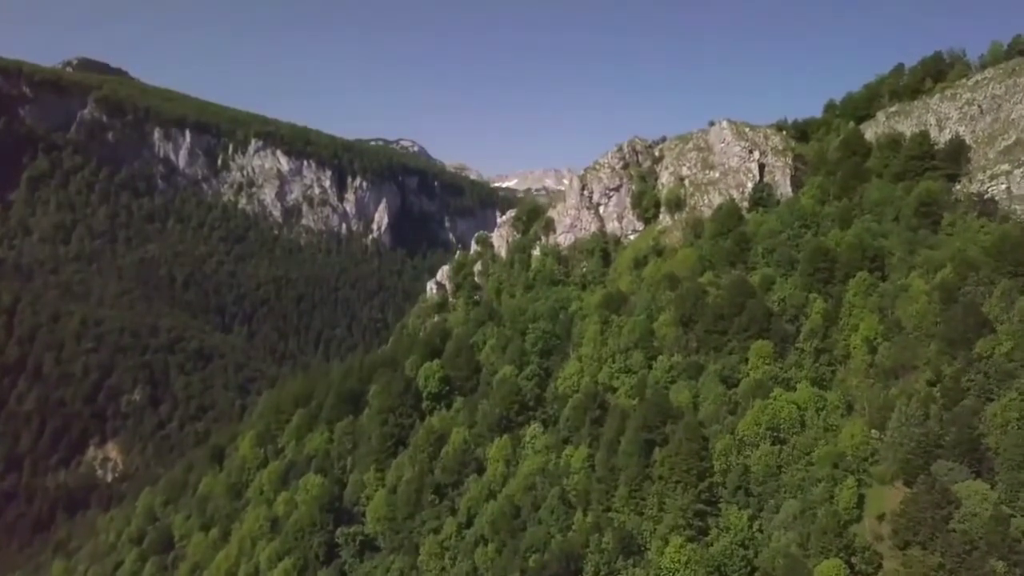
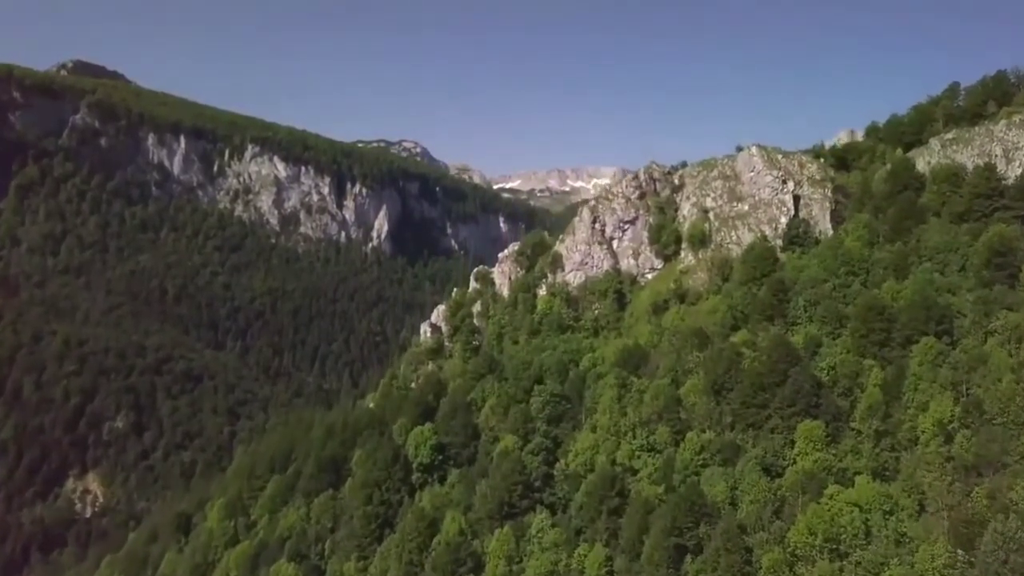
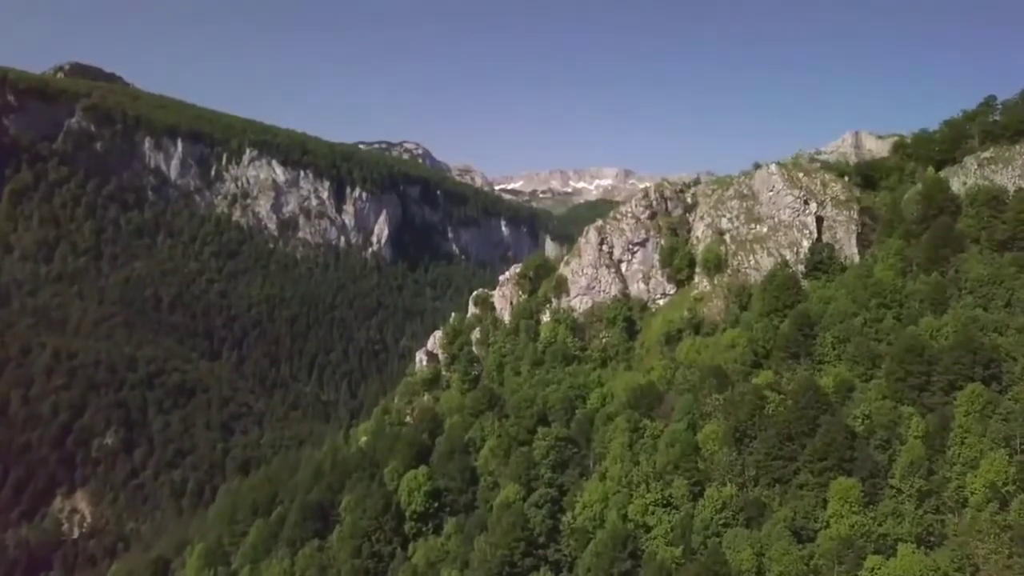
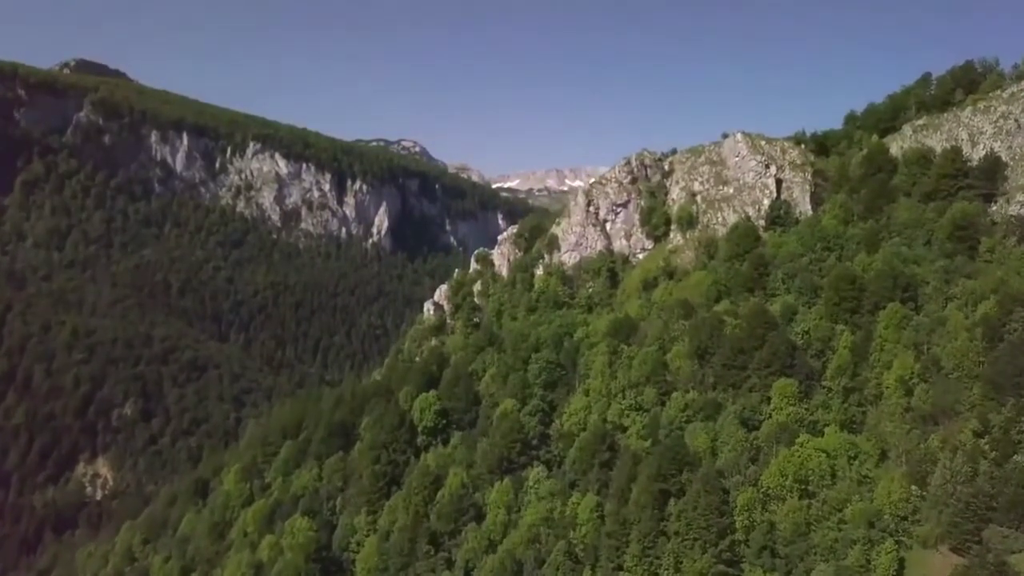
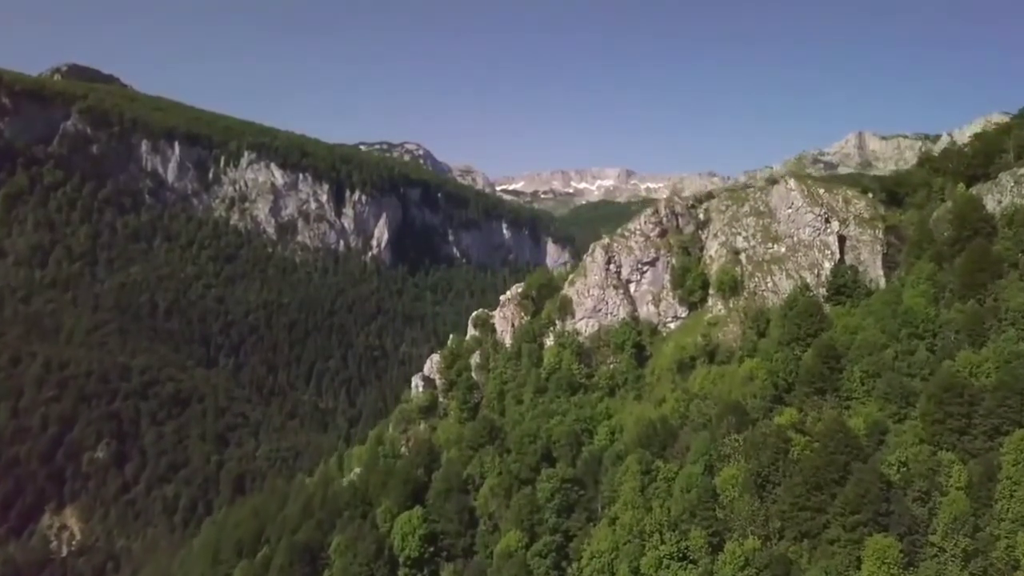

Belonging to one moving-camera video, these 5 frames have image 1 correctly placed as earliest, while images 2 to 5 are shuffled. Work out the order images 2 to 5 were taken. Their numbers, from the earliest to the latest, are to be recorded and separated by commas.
4, 2, 3, 5
